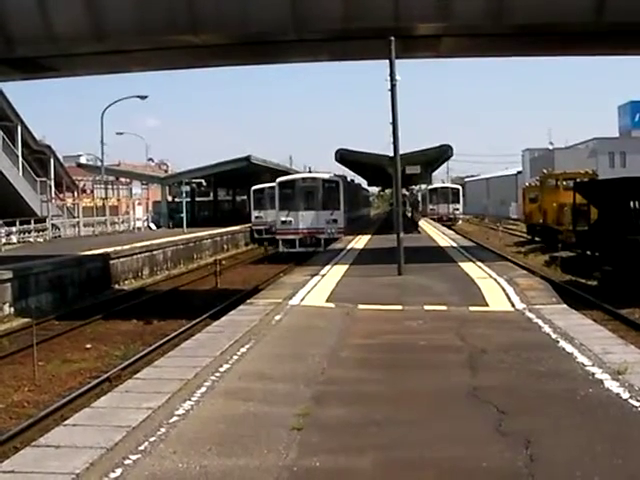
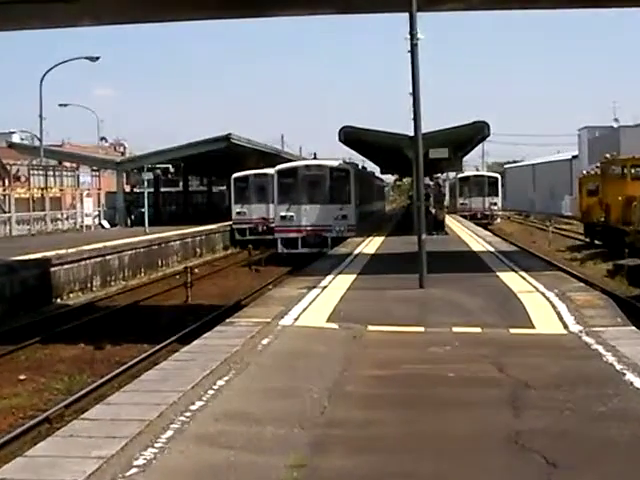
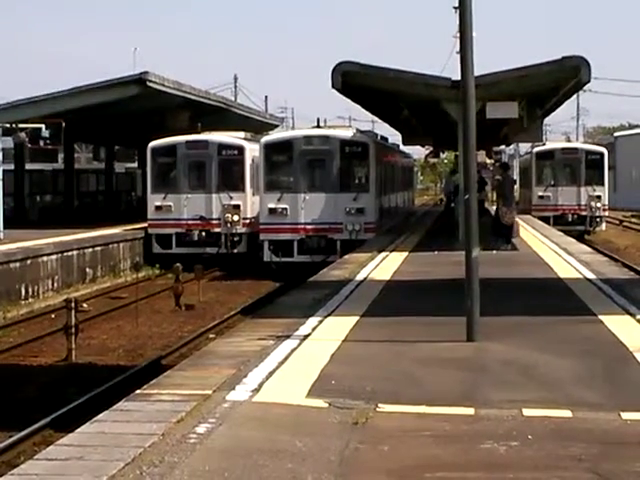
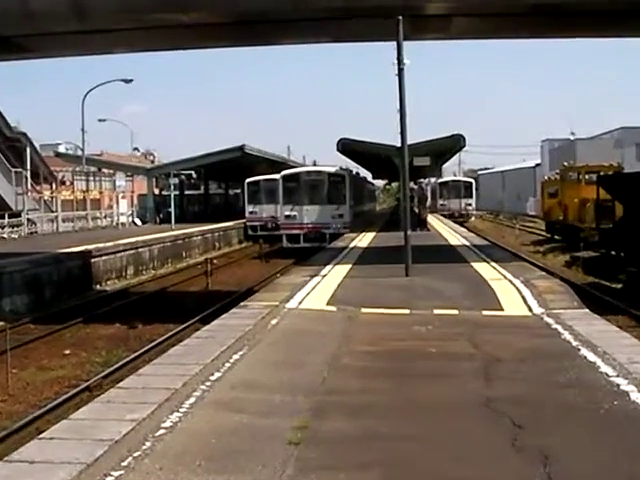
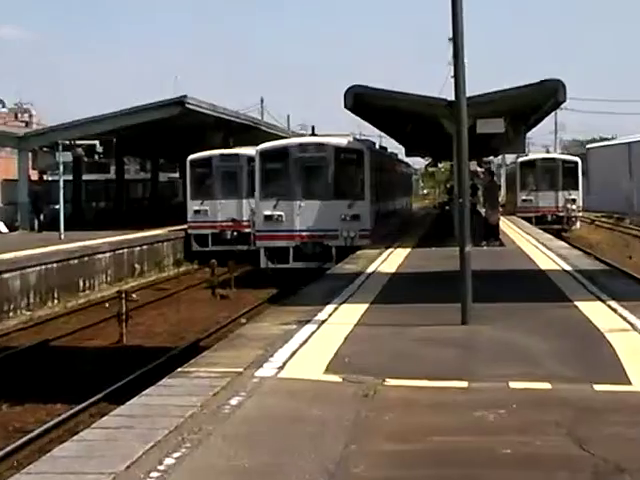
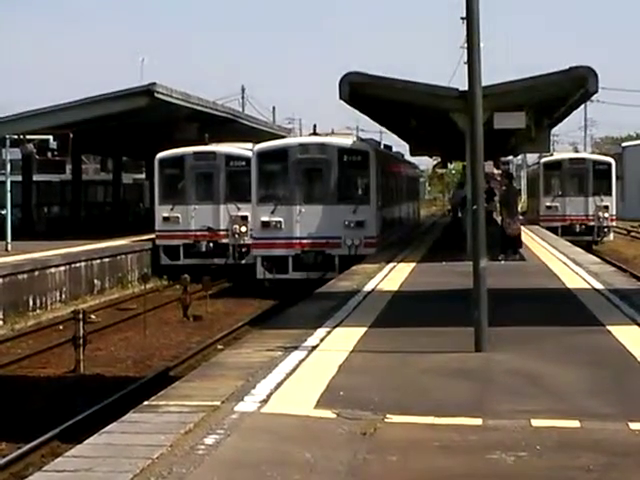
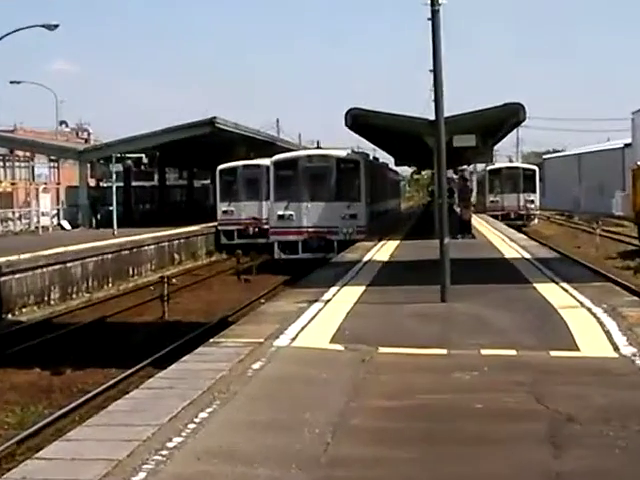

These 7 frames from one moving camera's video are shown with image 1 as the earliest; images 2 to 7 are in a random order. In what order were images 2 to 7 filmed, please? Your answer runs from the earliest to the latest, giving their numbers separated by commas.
4, 2, 7, 5, 6, 3
